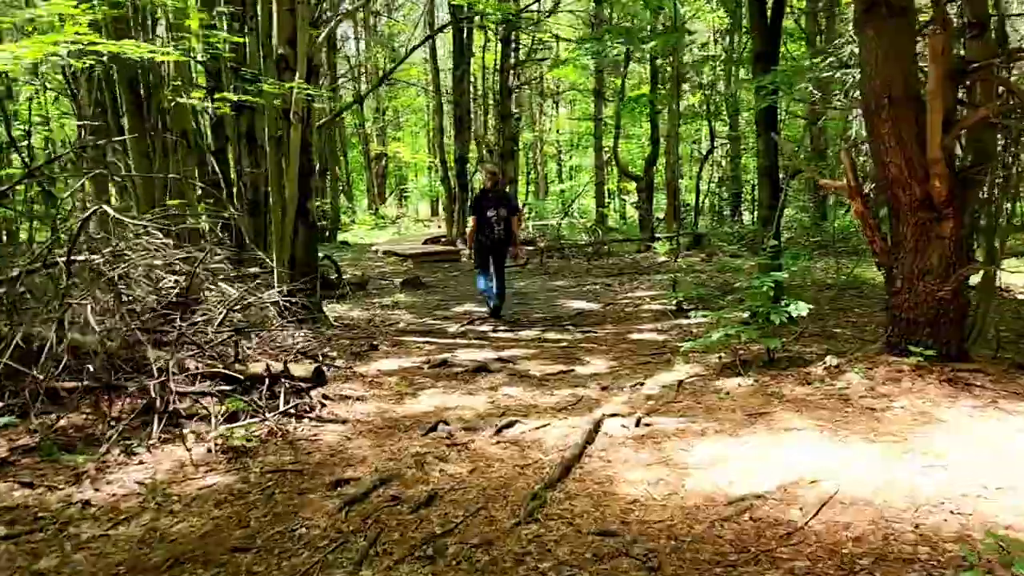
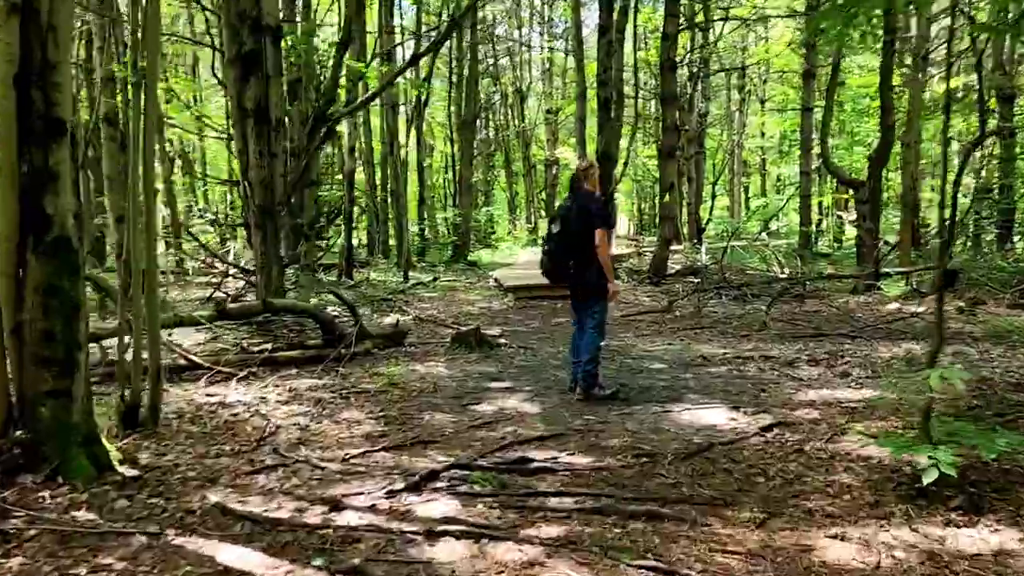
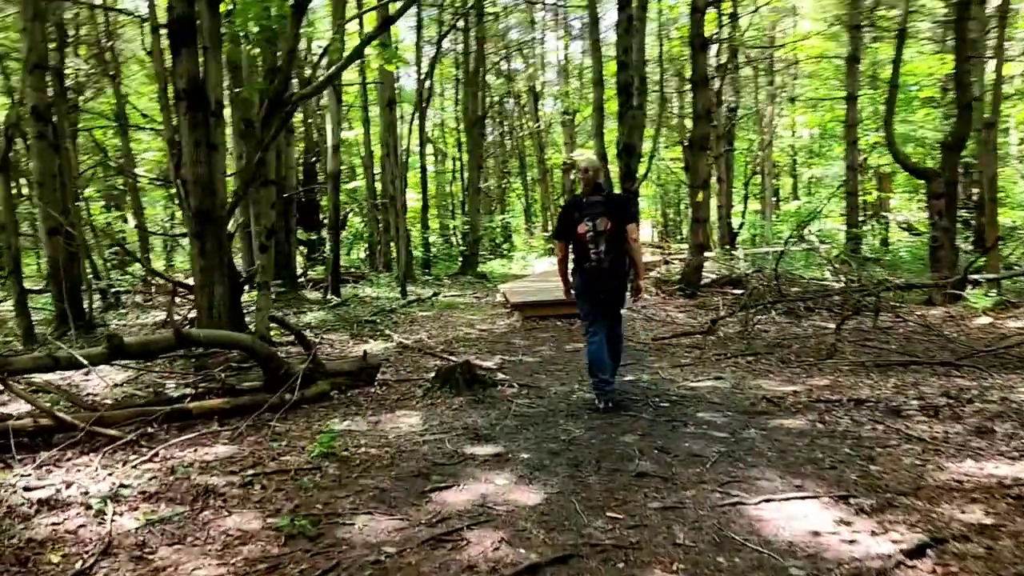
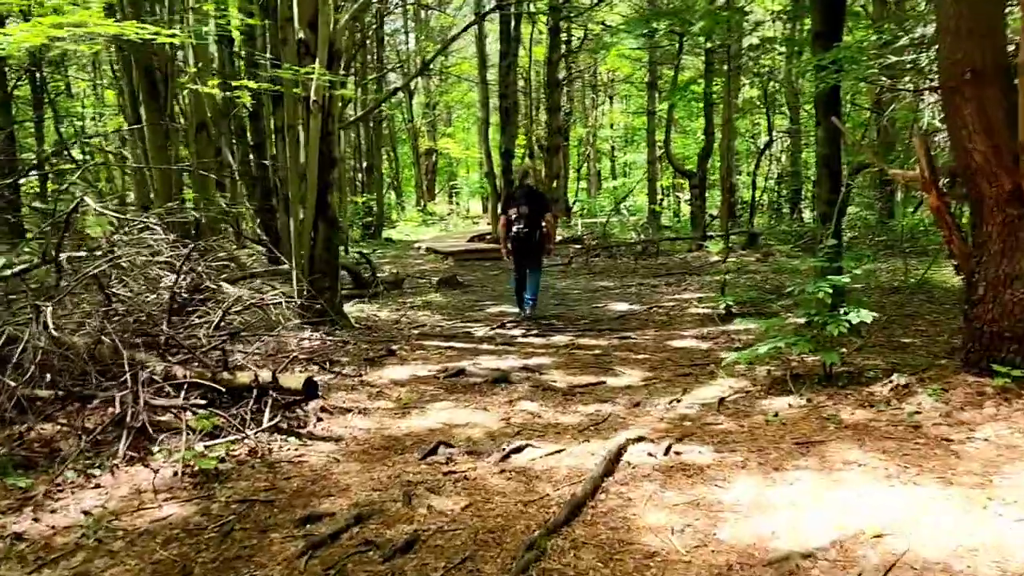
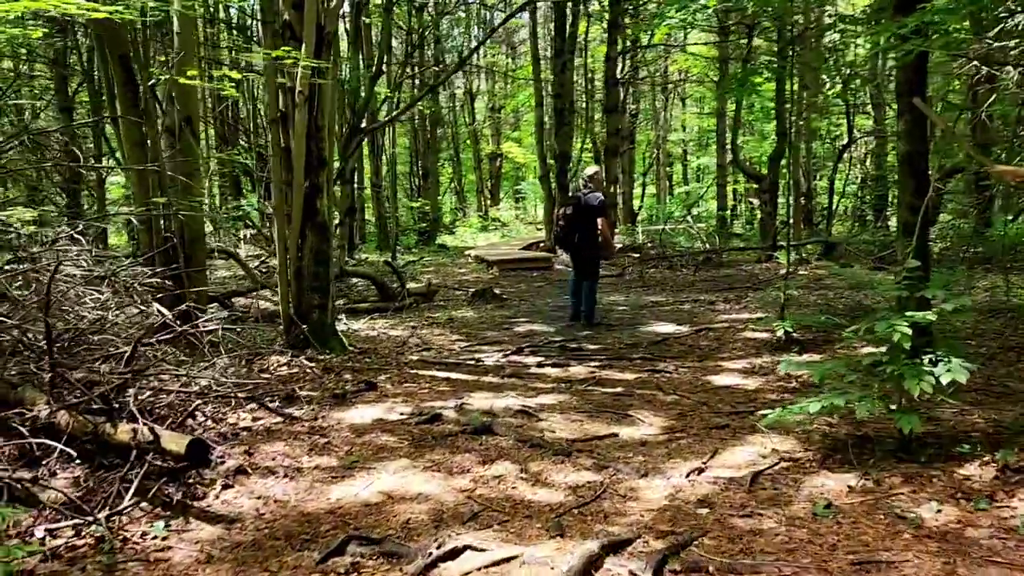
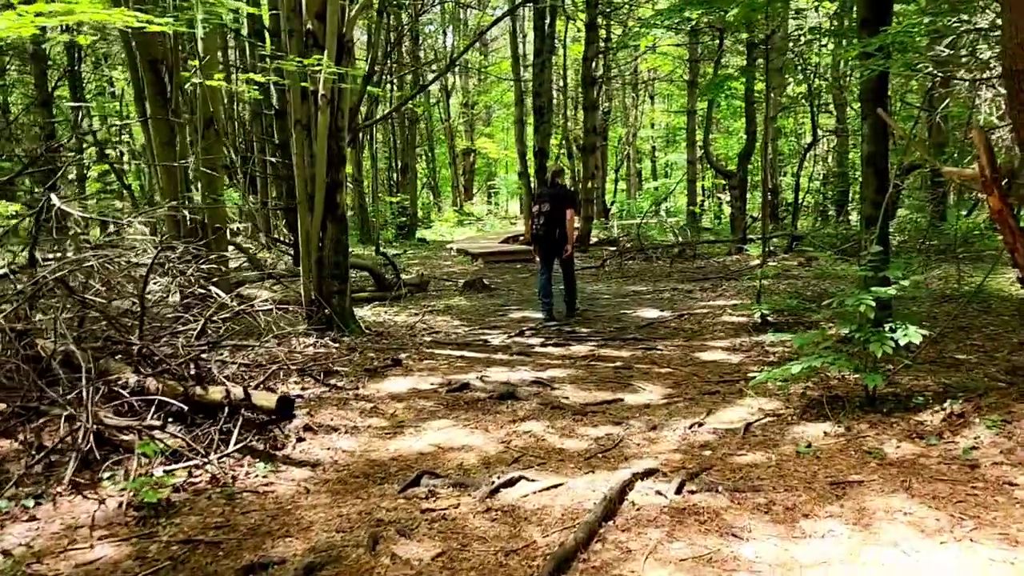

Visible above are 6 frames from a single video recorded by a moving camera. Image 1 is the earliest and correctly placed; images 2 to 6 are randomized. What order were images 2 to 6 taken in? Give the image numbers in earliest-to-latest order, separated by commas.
4, 6, 5, 2, 3
